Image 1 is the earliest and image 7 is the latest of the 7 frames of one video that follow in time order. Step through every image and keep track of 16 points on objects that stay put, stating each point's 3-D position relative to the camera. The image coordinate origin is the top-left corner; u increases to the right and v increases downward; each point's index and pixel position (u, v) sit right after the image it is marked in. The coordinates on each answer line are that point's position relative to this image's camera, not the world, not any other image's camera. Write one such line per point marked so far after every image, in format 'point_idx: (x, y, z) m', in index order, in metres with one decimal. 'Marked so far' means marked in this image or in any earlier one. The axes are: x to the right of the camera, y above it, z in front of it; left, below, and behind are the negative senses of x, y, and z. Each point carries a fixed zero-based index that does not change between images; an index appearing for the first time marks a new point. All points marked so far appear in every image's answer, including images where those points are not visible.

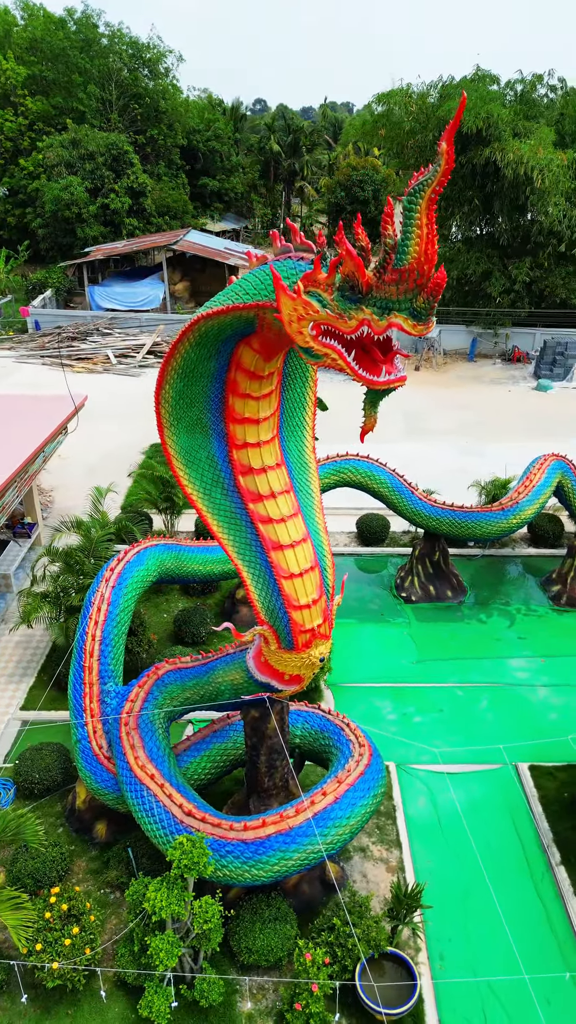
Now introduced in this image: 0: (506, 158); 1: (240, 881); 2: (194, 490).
0: (+5.8, +9.3, +19.6) m
1: (-0.4, -2.9, +5.9) m
2: (-0.7, +0.2, +5.5) m
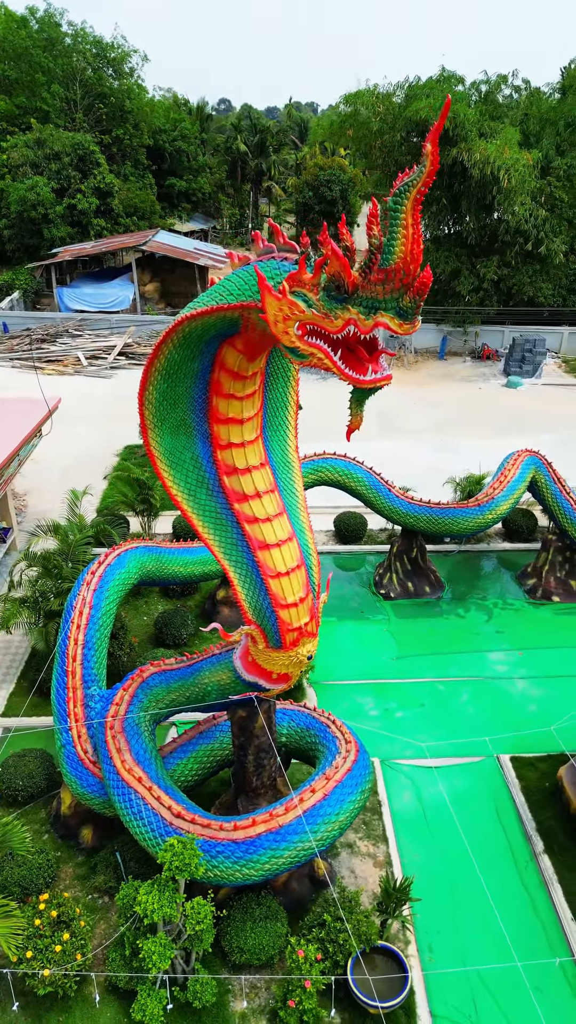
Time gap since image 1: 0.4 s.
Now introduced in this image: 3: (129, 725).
0: (+4.9, +9.4, +19.8) m
1: (-0.5, -2.9, +5.9) m
2: (-0.8, +0.2, +5.5) m
3: (-1.5, -1.9, +6.8) m
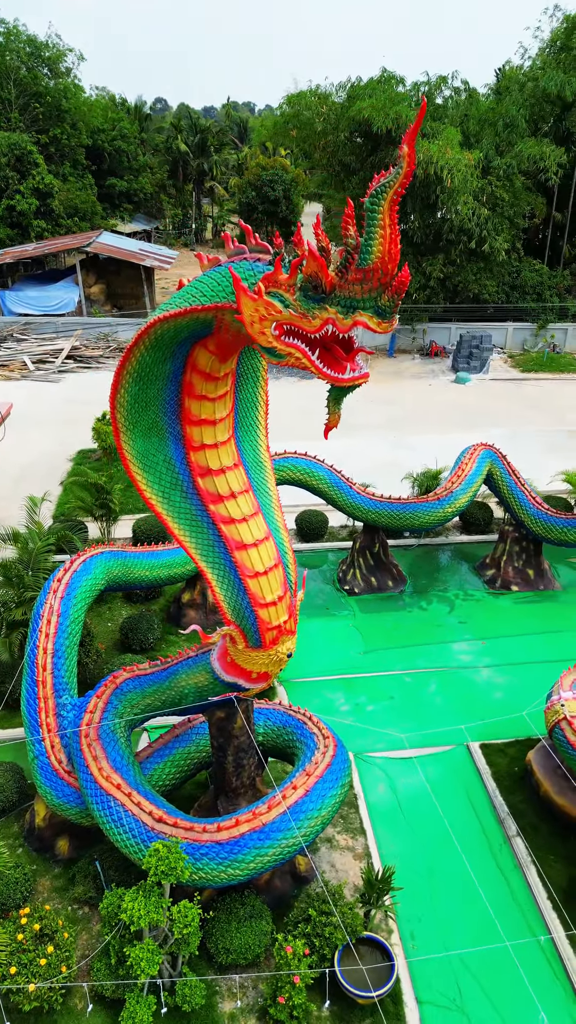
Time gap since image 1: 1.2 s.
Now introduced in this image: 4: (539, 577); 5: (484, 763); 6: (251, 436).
0: (+3.5, +9.6, +20.1) m
1: (-0.6, -2.9, +5.9) m
2: (-1.0, +0.1, +5.5) m
3: (-1.7, -2.0, +6.7) m
4: (+4.0, -1.0, +12.0) m
5: (+2.2, -2.9, +8.5) m
6: (-0.3, +0.6, +5.8) m
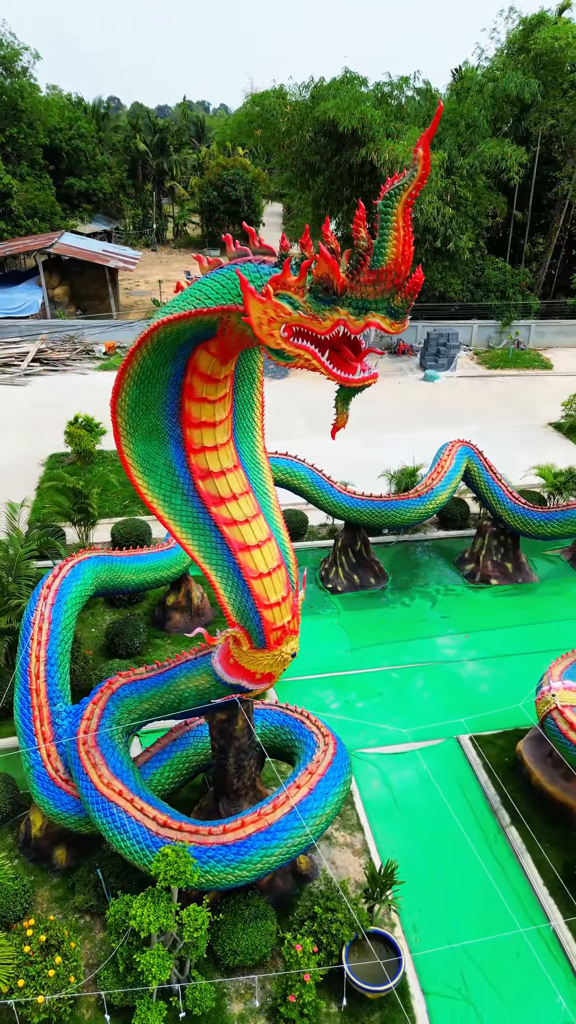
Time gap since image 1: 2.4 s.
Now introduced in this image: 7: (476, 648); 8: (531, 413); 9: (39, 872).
0: (+2.6, +9.6, +20.3) m
1: (-0.5, -2.9, +5.9) m
2: (-1.0, +0.1, +5.4) m
3: (-1.7, -2.0, +6.6) m
4: (+3.8, -1.0, +12.3) m
5: (+2.2, -2.8, +8.7) m
6: (-0.3, +0.6, +5.8) m
7: (+2.7, -2.0, +10.7) m
8: (+6.0, +2.5, +18.5) m
9: (-2.4, -3.5, +7.2) m
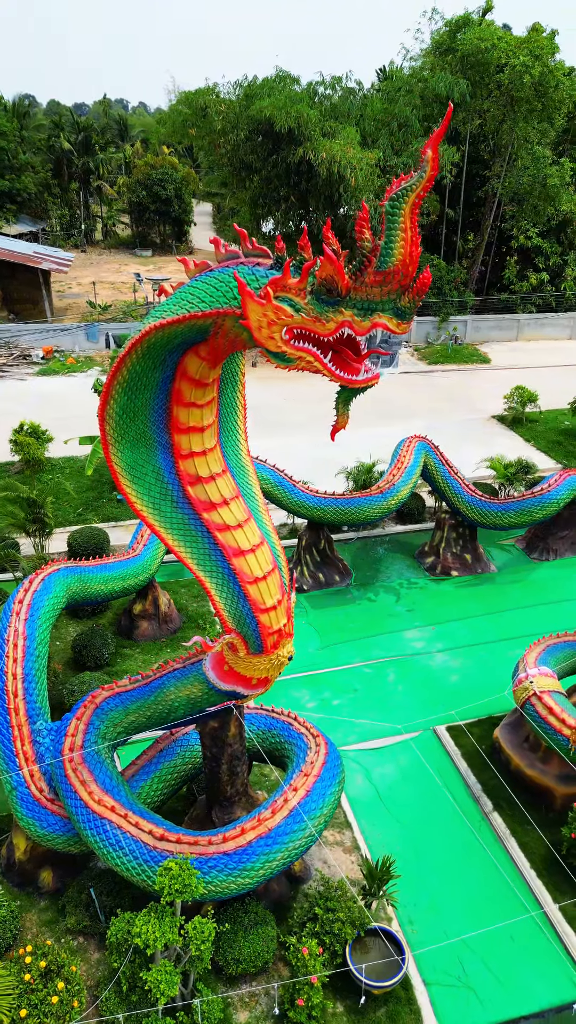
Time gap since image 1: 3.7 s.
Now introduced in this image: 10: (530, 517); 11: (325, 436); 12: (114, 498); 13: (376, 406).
0: (+0.8, +9.7, +20.4) m
1: (-0.5, -3.0, +5.8) m
2: (-1.0, 0.0, +5.3) m
3: (-1.7, -2.1, +6.5) m
4: (+3.2, -0.8, +12.5) m
5: (+1.9, -2.8, +8.8) m
6: (-0.4, +0.6, +5.7) m
7: (+2.3, -1.9, +10.9) m
8: (+4.7, +2.7, +18.9) m
9: (-2.5, -3.6, +7.0) m
10: (+4.0, -0.1, +12.2) m
11: (+0.8, +1.7, +16.4) m
12: (-3.4, +0.3, +14.4) m
13: (+2.2, +2.6, +18.7) m
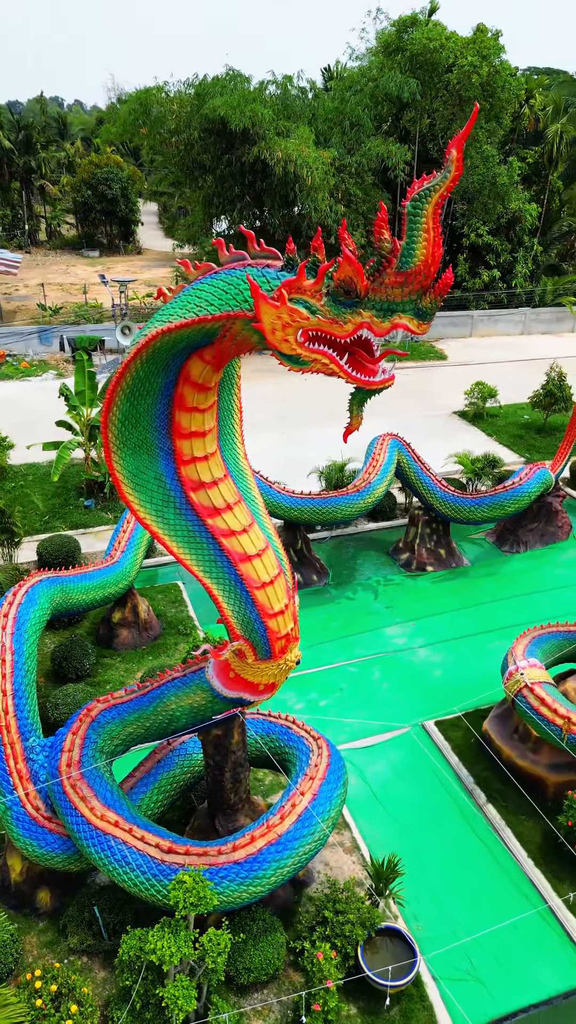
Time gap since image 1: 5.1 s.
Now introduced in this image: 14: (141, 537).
0: (-0.4, +9.7, +20.3) m
1: (-0.4, -3.0, +5.8) m
2: (-1.0, 0.0, +5.2) m
3: (-1.7, -2.2, +6.3) m
4: (+2.7, -0.7, +12.7) m
5: (+1.8, -2.7, +8.9) m
6: (-0.4, +0.5, +5.6) m
7: (+2.0, -1.8, +11.0) m
8: (+3.8, +2.8, +19.1) m
9: (-2.4, -3.7, +6.8) m
10: (+3.5, 0.0, +12.4) m
11: (+0.1, +1.7, +16.4) m
12: (-3.9, +0.2, +14.1) m
13: (+1.3, +2.7, +18.8) m
14: (-2.0, -0.3, +10.2) m
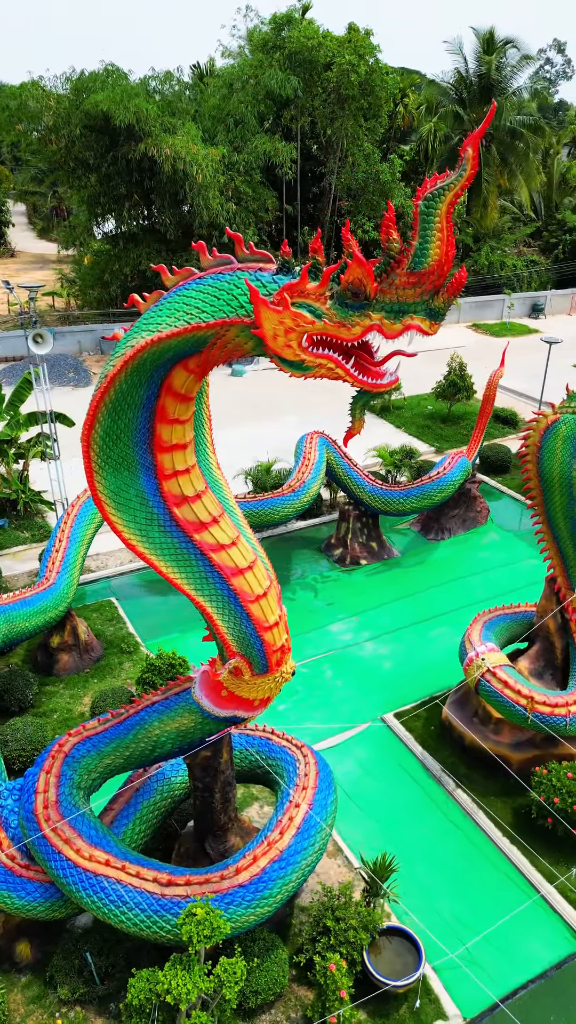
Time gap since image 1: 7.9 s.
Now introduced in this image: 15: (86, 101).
0: (-3.4, +9.6, +19.9) m
1: (-0.3, -3.1, +5.6) m
2: (-1.0, -0.1, +4.9) m
3: (-1.7, -2.4, +5.9) m
4: (+1.6, -0.6, +12.9) m
5: (+1.4, -2.6, +9.0) m
6: (-0.6, +0.4, +5.4) m
7: (+1.2, -1.7, +11.1) m
8: (+1.4, +3.0, +19.4) m
9: (-2.4, -3.9, +6.3) m
10: (+2.4, +0.2, +12.7) m
11: (-1.8, +1.6, +16.1) m
12: (-5.2, -0.2, +13.3) m
13: (-1.0, +2.7, +18.6) m
14: (-2.8, -0.5, +9.7) m
15: (-5.5, +11.1, +20.1) m
